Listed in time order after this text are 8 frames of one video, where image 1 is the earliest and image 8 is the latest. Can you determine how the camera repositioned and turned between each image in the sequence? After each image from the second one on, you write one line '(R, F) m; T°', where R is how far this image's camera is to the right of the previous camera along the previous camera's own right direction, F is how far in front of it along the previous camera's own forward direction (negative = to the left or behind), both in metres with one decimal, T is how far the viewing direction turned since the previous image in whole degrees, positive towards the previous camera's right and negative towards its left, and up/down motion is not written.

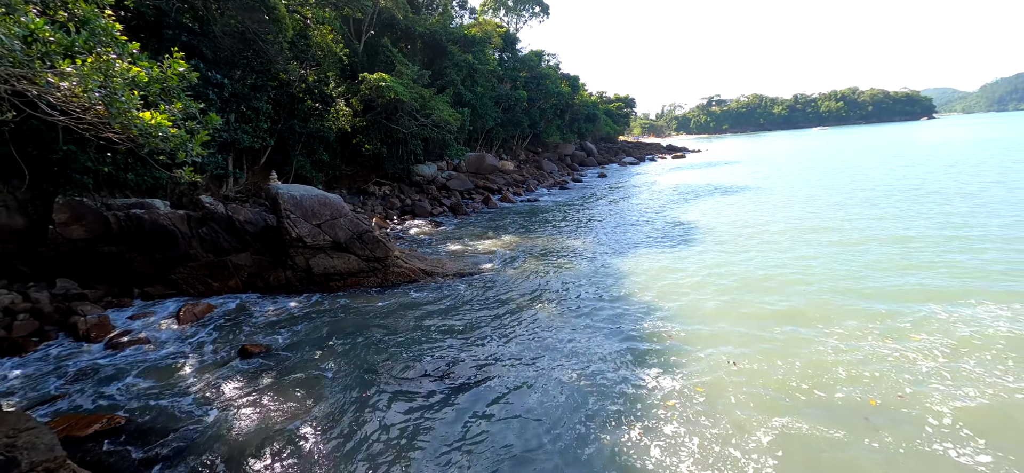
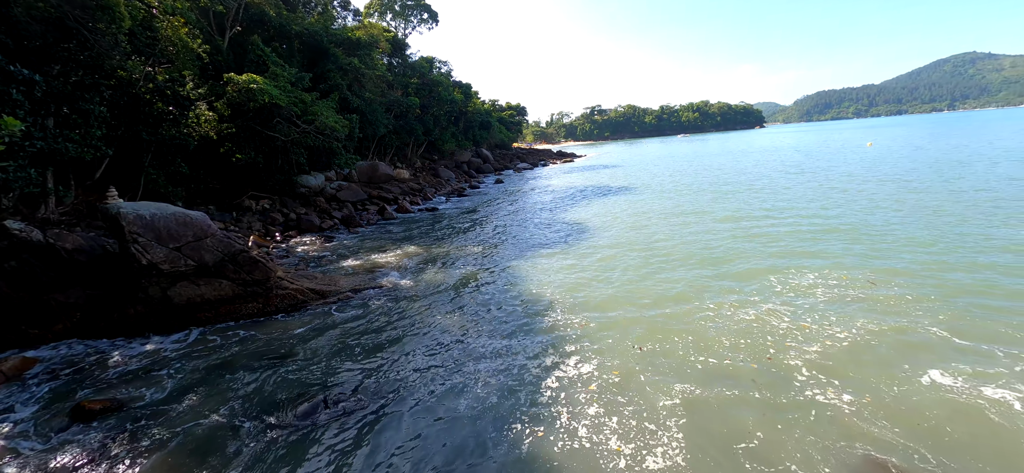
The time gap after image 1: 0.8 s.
(-0.1, 0.0) m; +14°
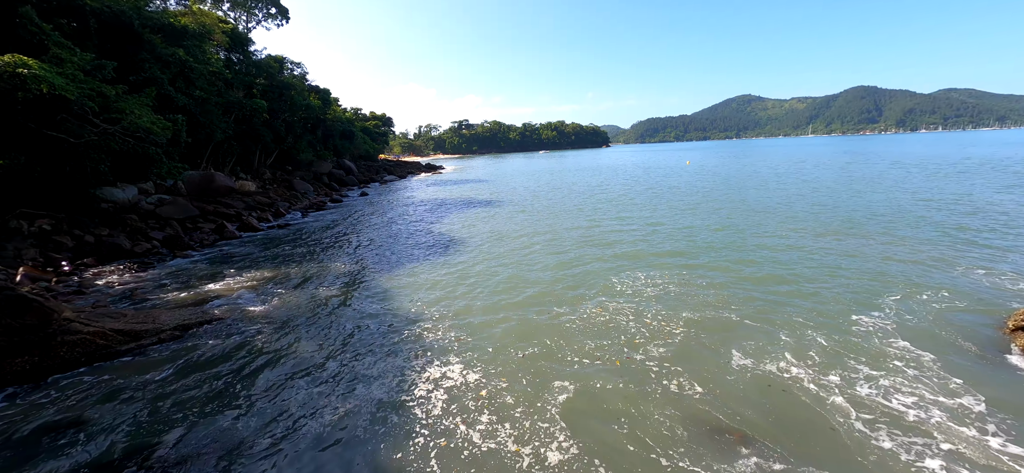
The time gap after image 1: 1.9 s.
(-0.2, -0.1) m; +18°
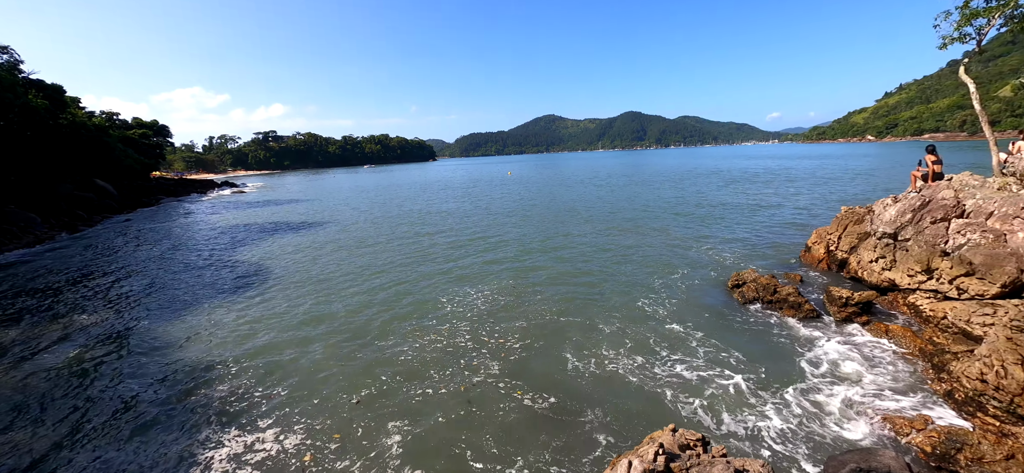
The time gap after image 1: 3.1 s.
(+0.3, +0.2) m; +23°
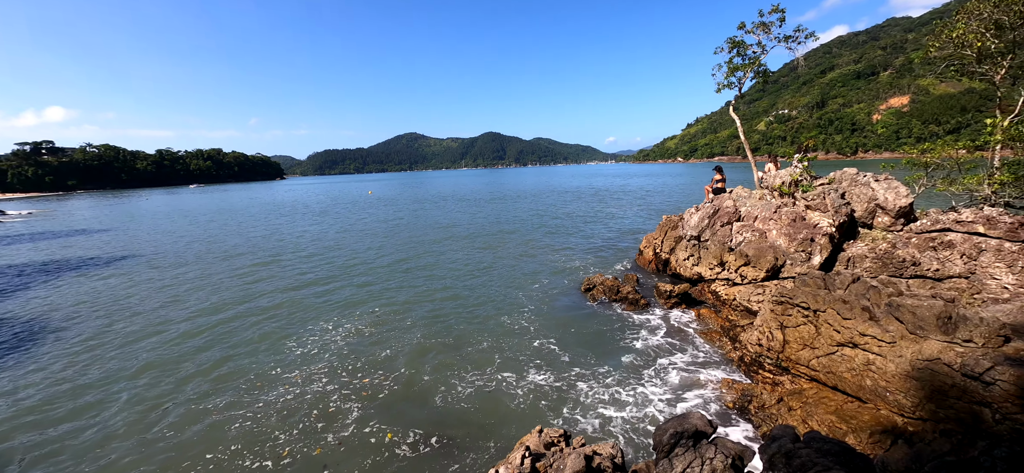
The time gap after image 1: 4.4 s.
(+0.6, -0.2) m; +17°
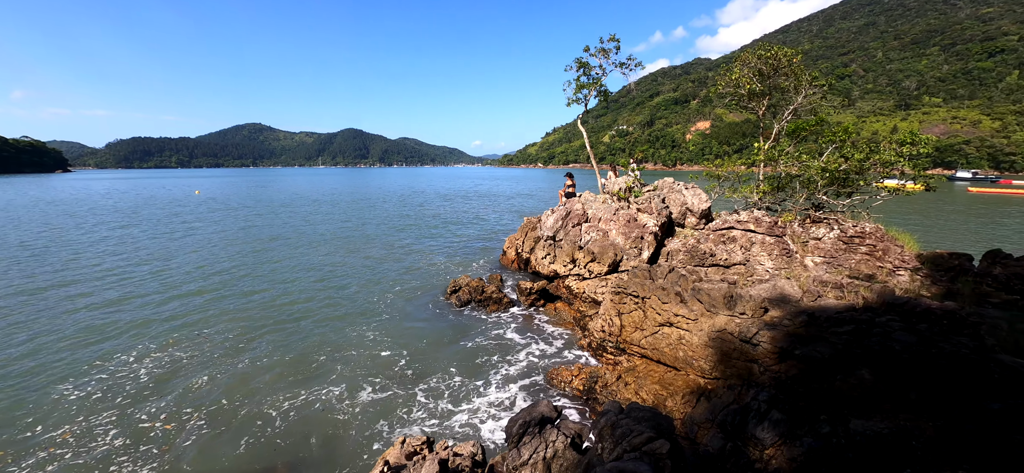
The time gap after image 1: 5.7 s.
(+0.8, -0.1) m; +17°
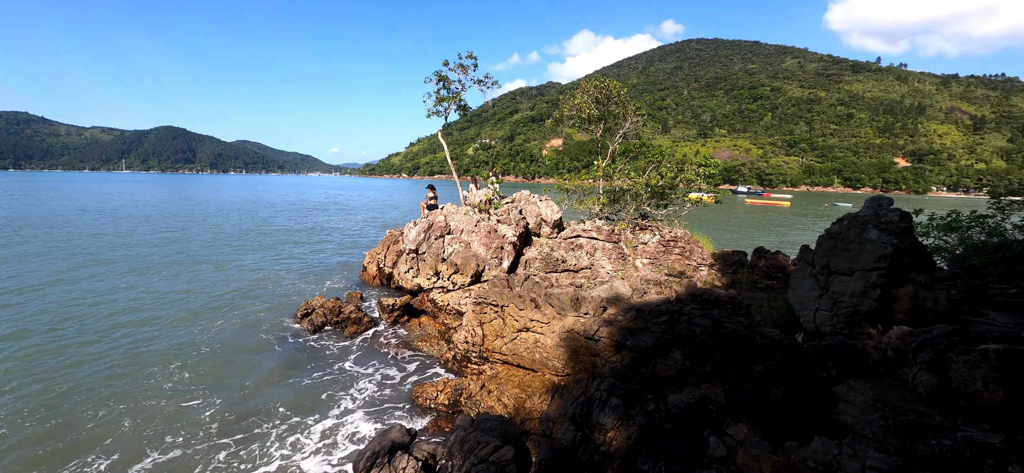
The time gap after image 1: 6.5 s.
(+1.0, -0.1) m; +17°
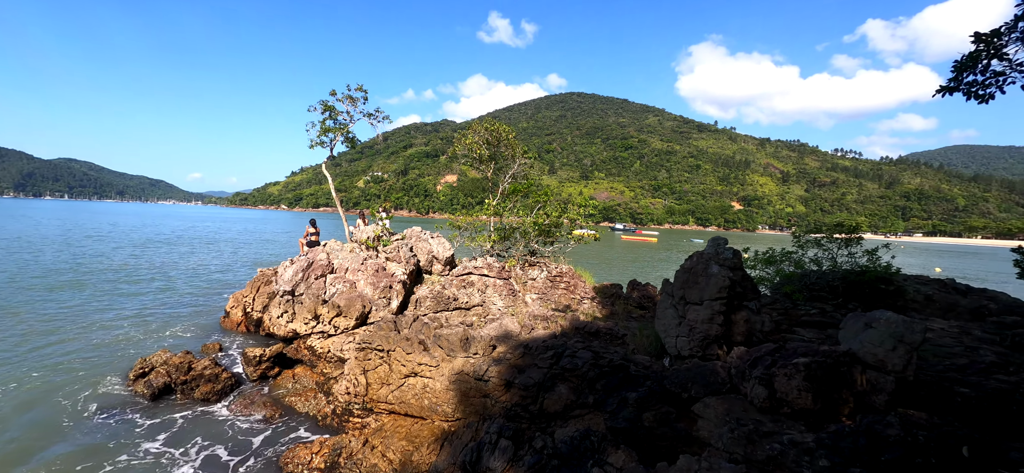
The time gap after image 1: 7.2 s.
(+0.7, 0.0) m; +14°
